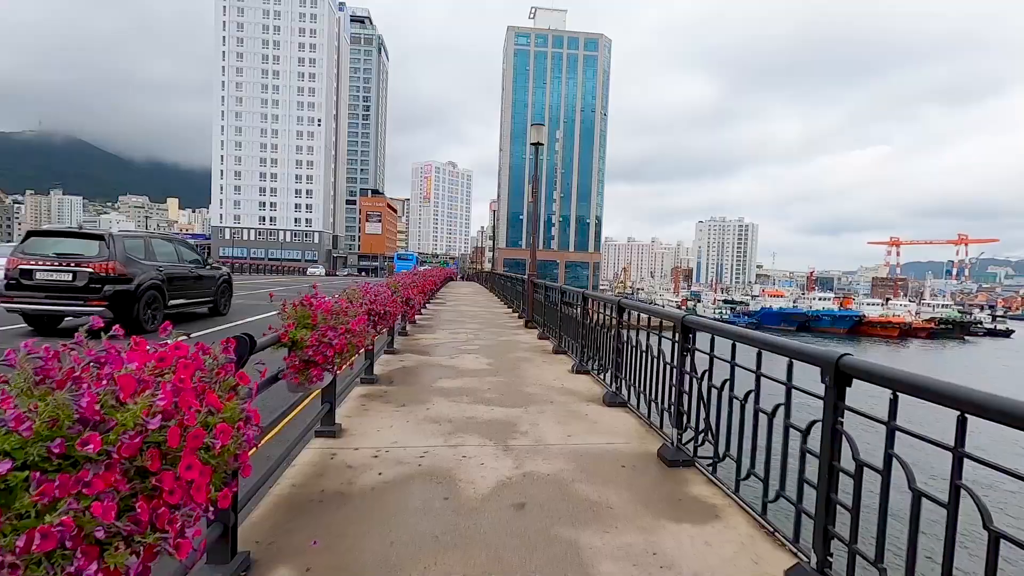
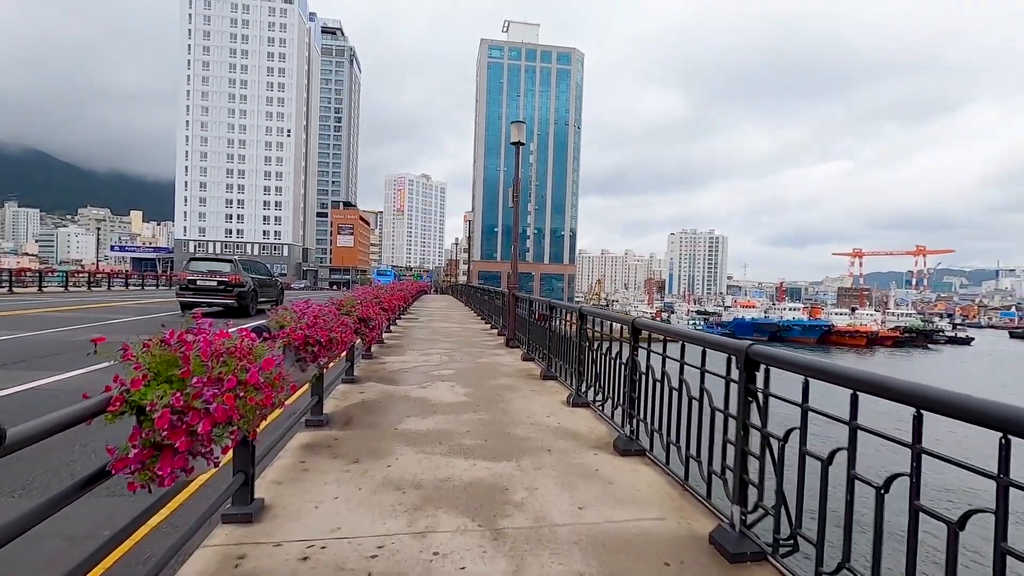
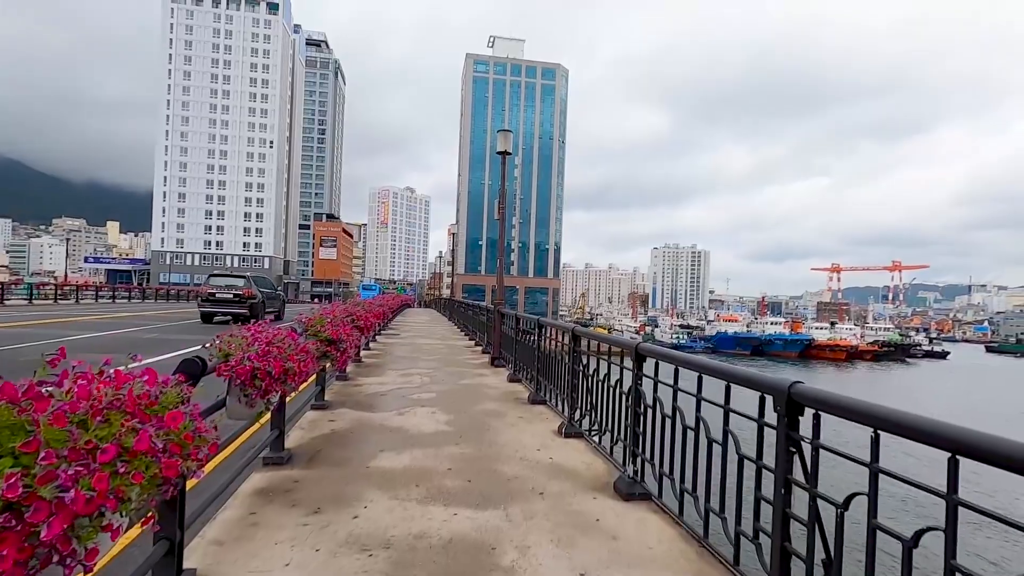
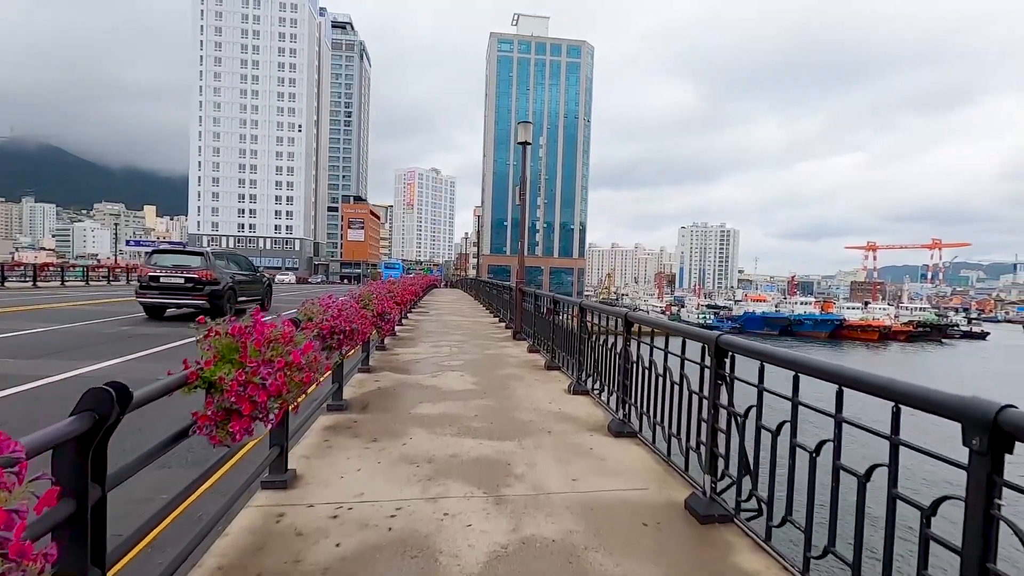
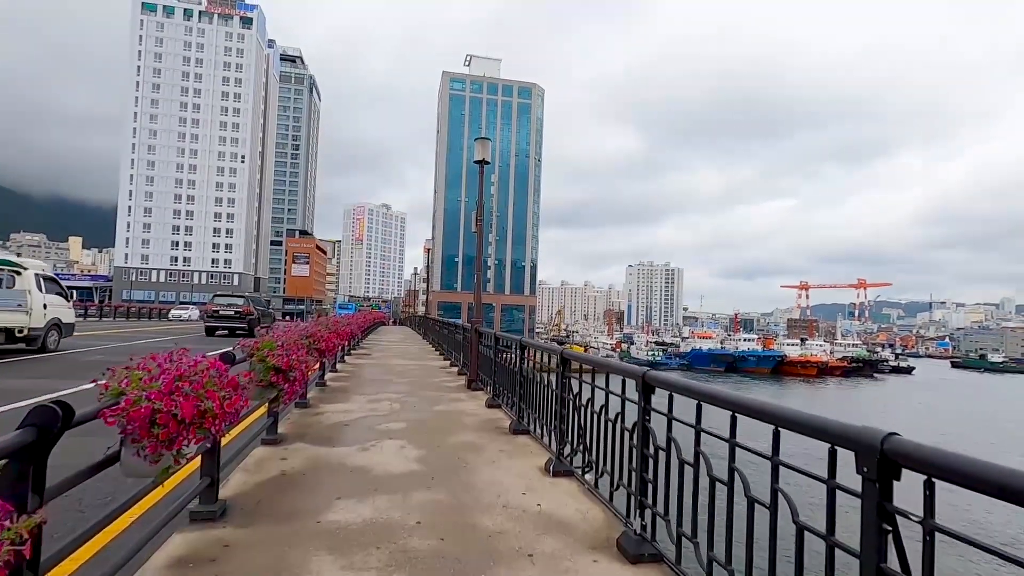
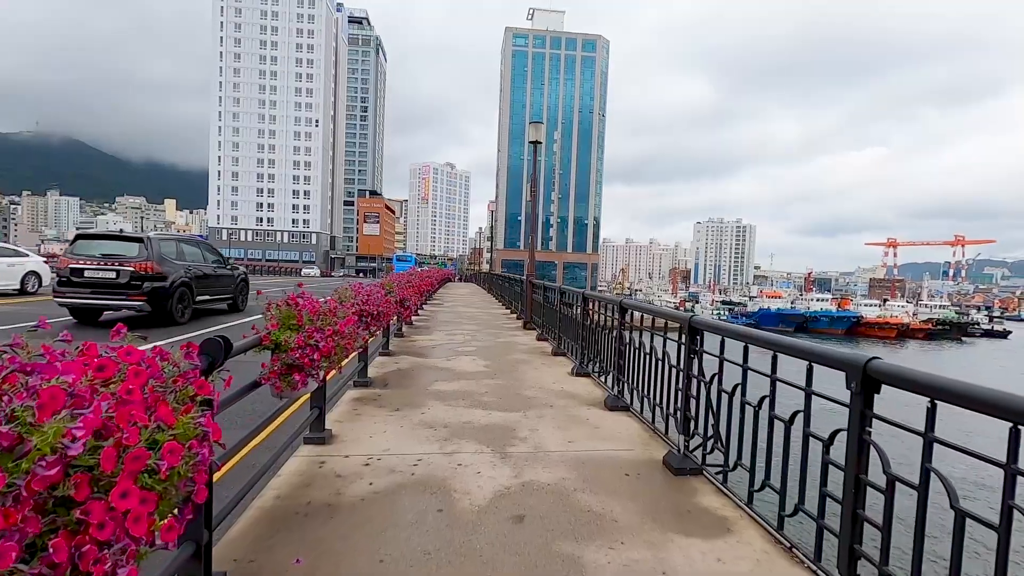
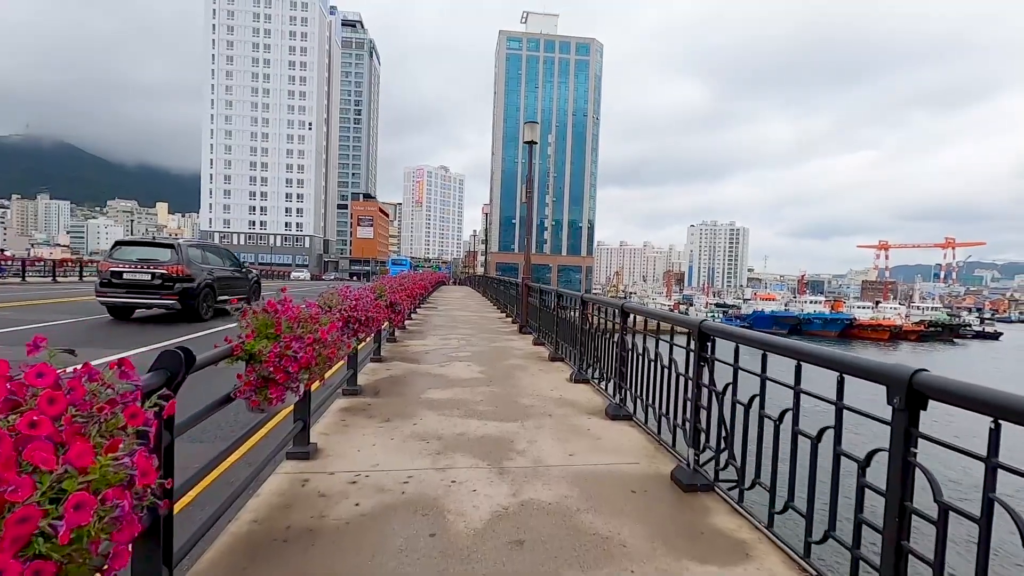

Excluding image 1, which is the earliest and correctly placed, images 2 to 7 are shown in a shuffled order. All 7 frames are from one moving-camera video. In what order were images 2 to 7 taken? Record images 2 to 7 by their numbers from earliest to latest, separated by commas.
6, 7, 4, 2, 3, 5
